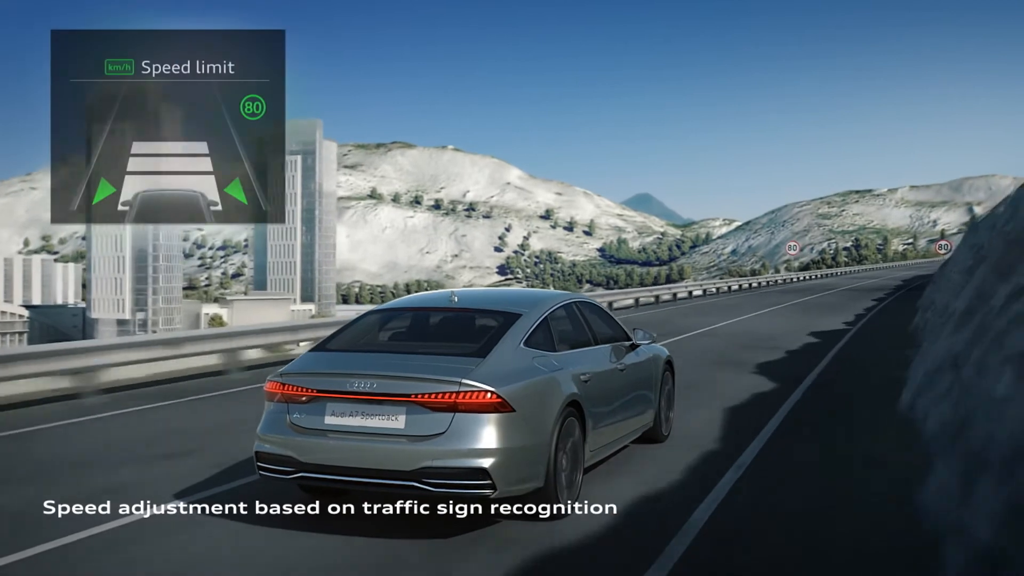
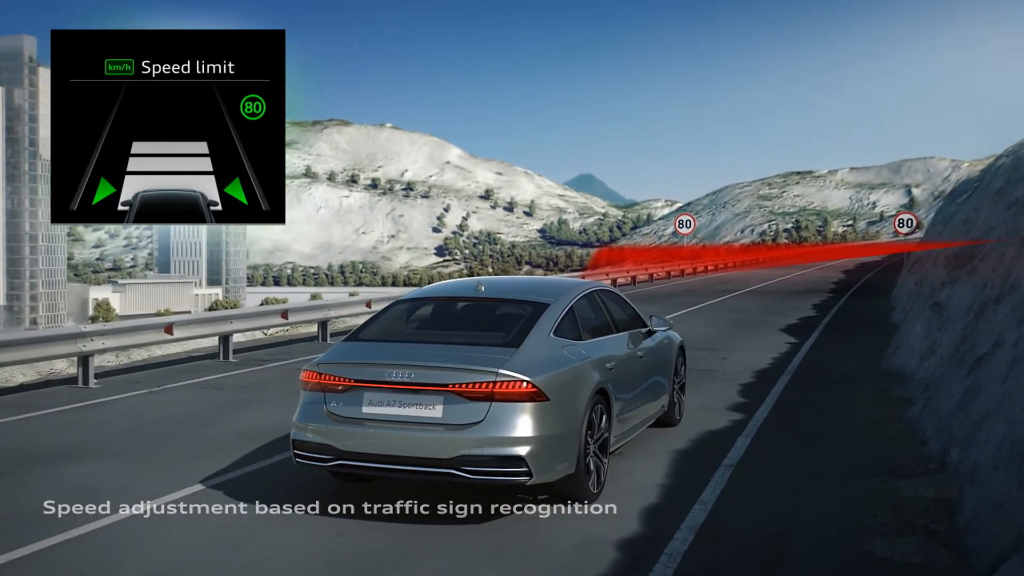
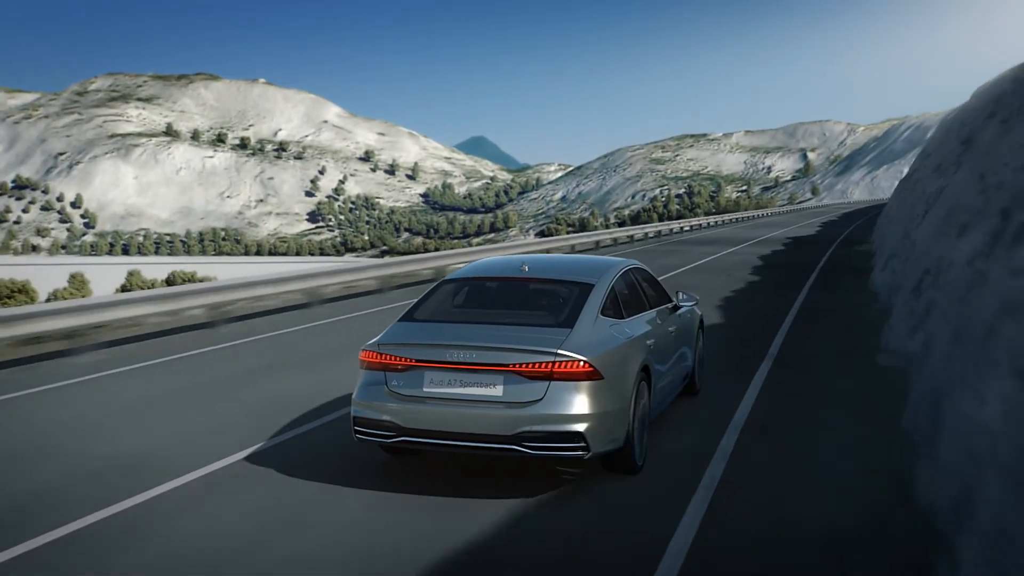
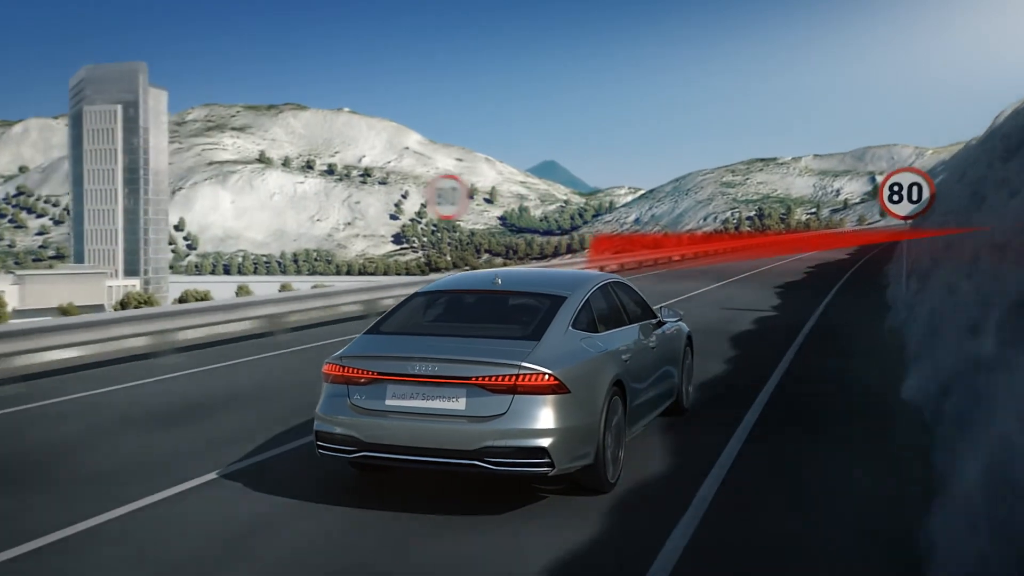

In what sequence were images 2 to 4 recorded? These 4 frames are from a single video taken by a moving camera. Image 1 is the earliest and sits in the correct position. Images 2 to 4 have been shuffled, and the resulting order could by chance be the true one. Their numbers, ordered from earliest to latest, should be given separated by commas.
2, 4, 3
